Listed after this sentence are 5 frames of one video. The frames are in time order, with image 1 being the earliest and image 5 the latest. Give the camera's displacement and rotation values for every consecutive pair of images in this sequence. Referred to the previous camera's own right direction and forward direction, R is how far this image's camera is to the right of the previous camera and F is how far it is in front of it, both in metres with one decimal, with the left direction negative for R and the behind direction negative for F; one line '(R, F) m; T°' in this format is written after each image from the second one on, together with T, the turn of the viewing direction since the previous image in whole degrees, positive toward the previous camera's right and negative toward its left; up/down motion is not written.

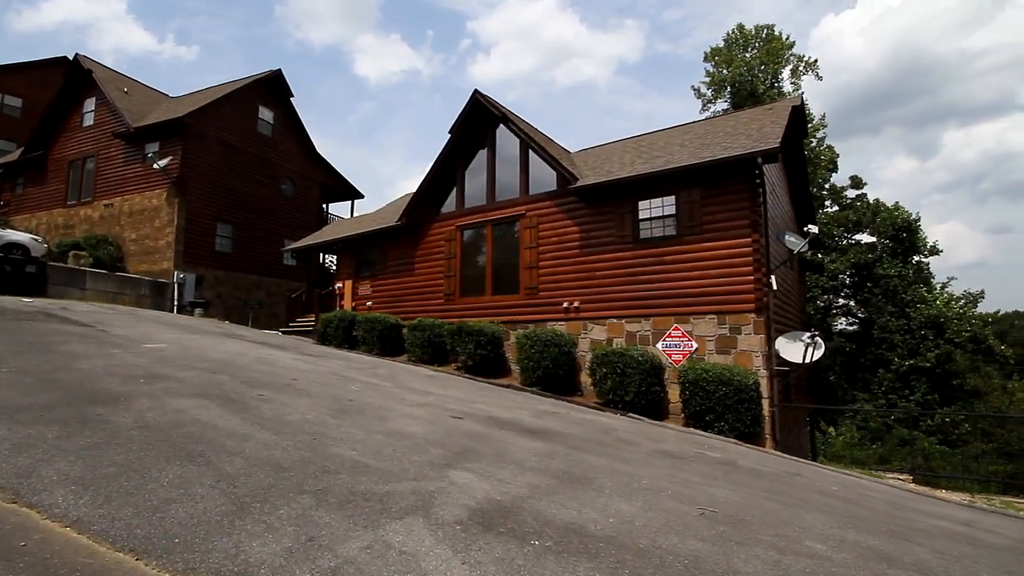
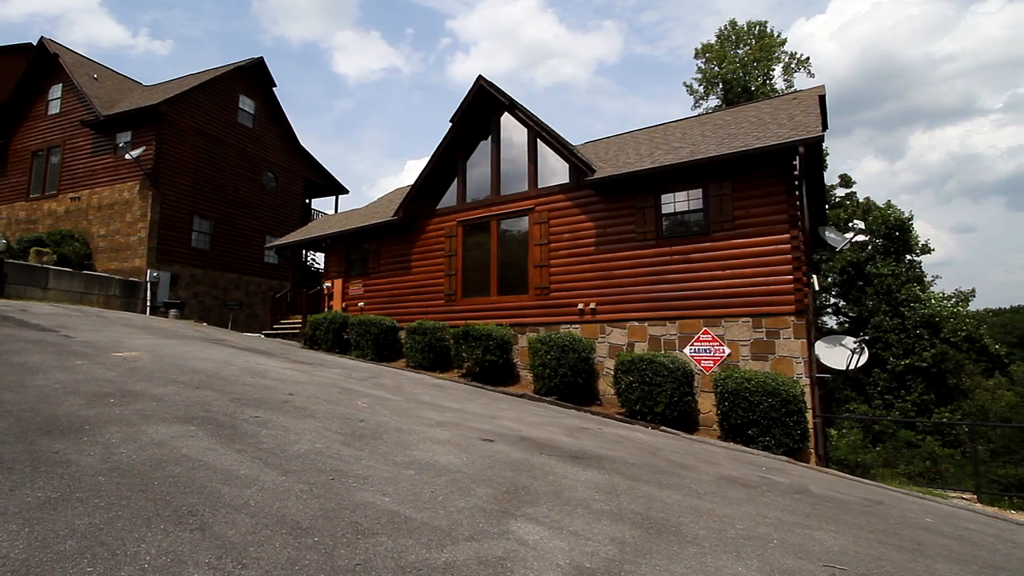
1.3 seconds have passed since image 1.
(-0.7, +1.1) m; +2°
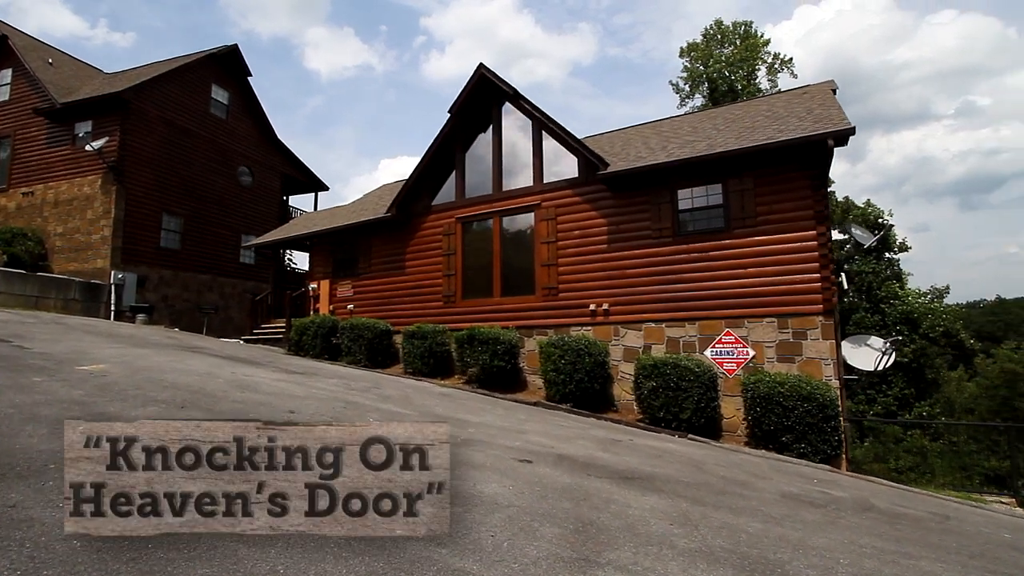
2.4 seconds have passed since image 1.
(-0.7, +0.8) m; +3°
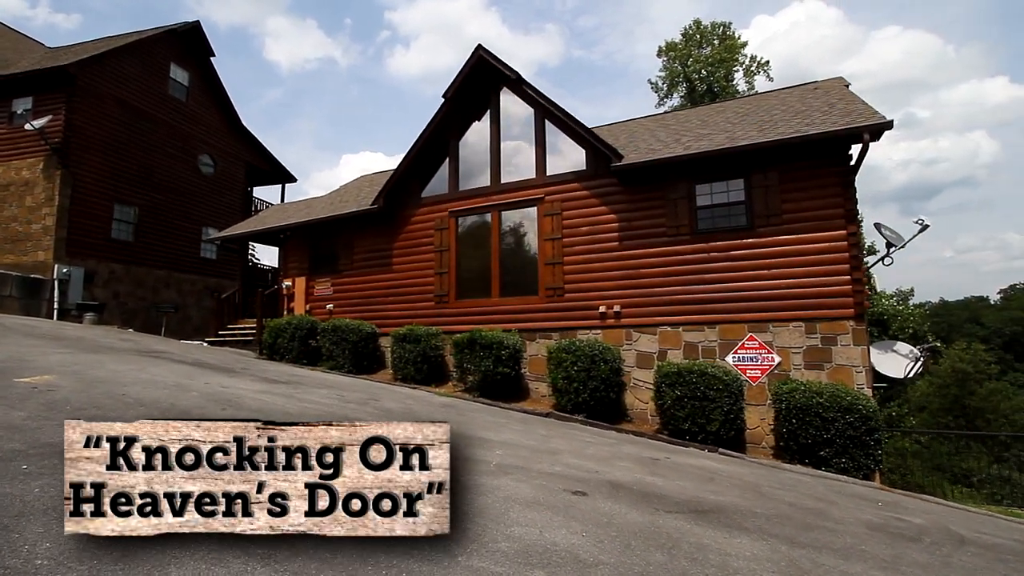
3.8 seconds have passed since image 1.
(-0.8, +1.0) m; +4°
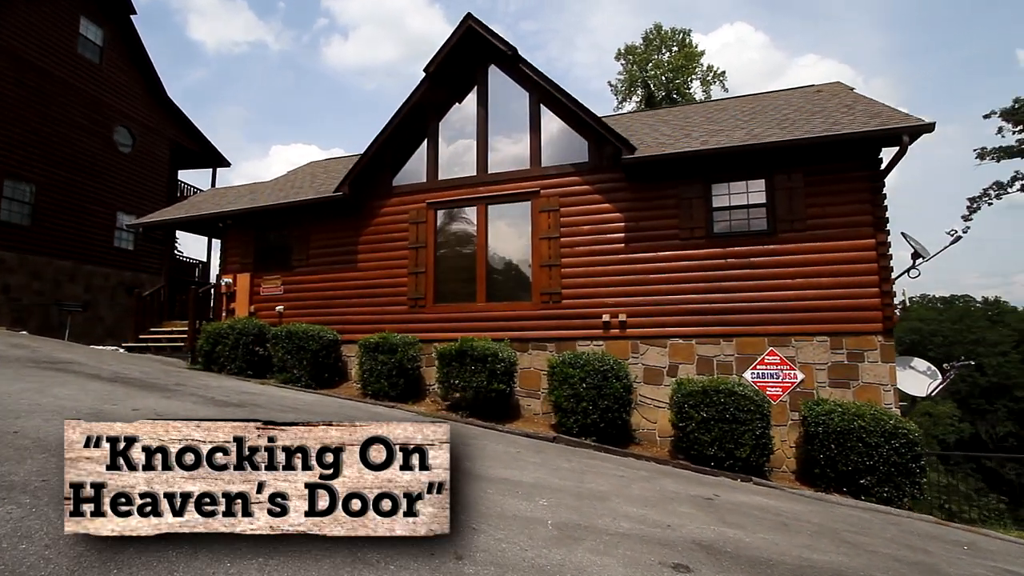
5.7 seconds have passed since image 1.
(-1.0, +1.4) m; +7°
